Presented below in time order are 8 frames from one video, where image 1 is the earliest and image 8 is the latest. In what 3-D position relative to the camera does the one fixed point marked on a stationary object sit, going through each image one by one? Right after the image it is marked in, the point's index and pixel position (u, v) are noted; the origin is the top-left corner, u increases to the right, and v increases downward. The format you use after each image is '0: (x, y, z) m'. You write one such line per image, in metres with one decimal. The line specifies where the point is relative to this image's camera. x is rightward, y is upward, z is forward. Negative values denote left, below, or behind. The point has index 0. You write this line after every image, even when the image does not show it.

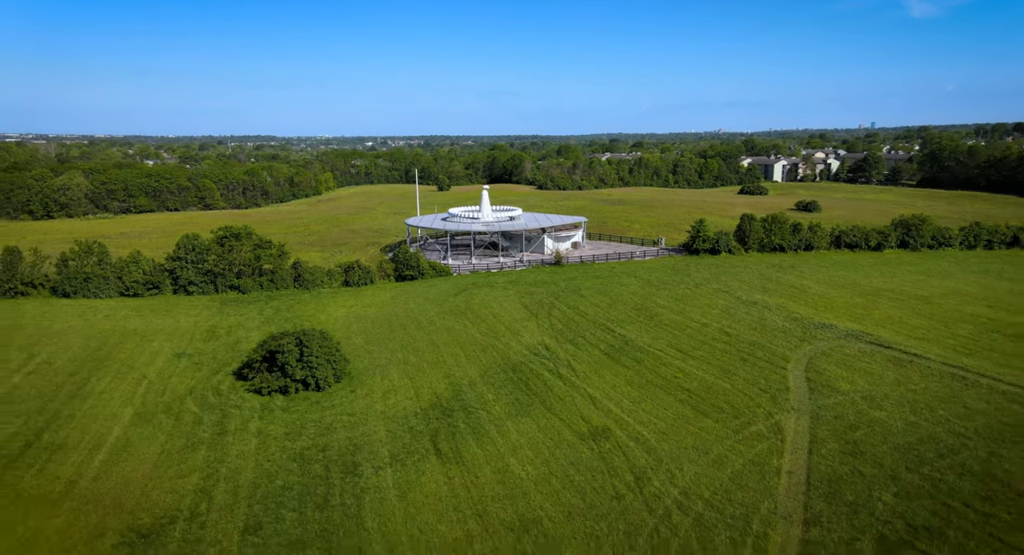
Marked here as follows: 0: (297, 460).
0: (-7.0, -5.7, +19.8) m
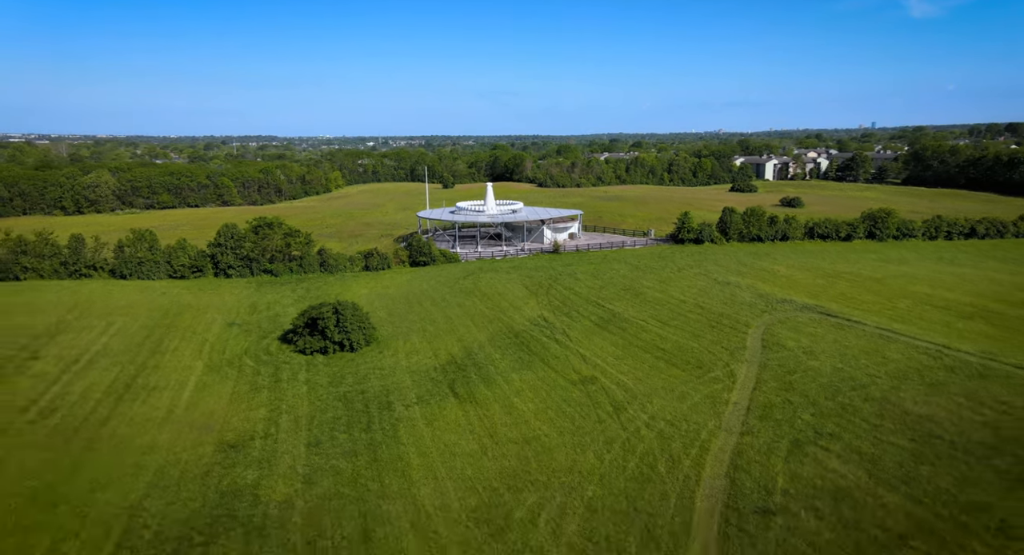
0: (-6.8, -4.7, +24.5) m
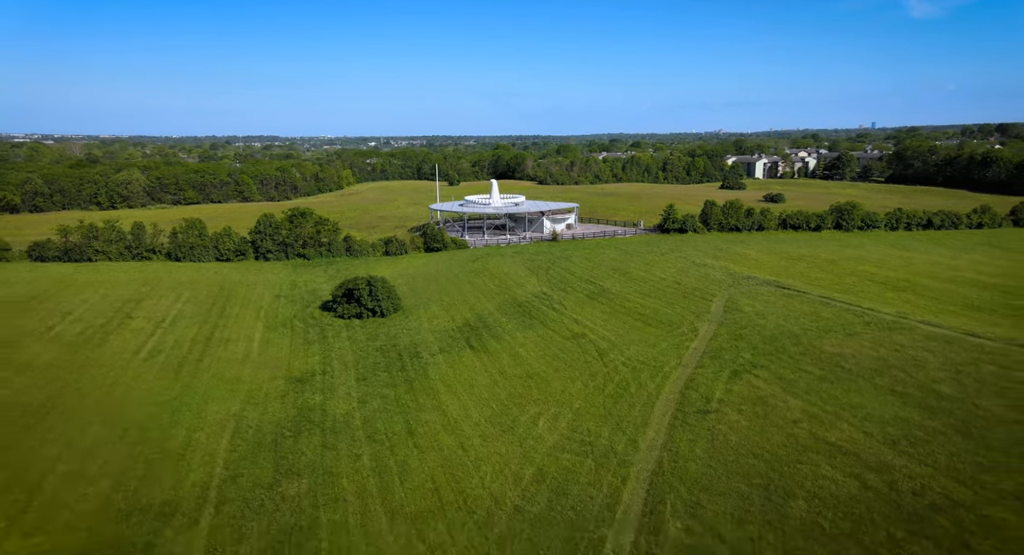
0: (-6.6, -3.4, +30.3) m
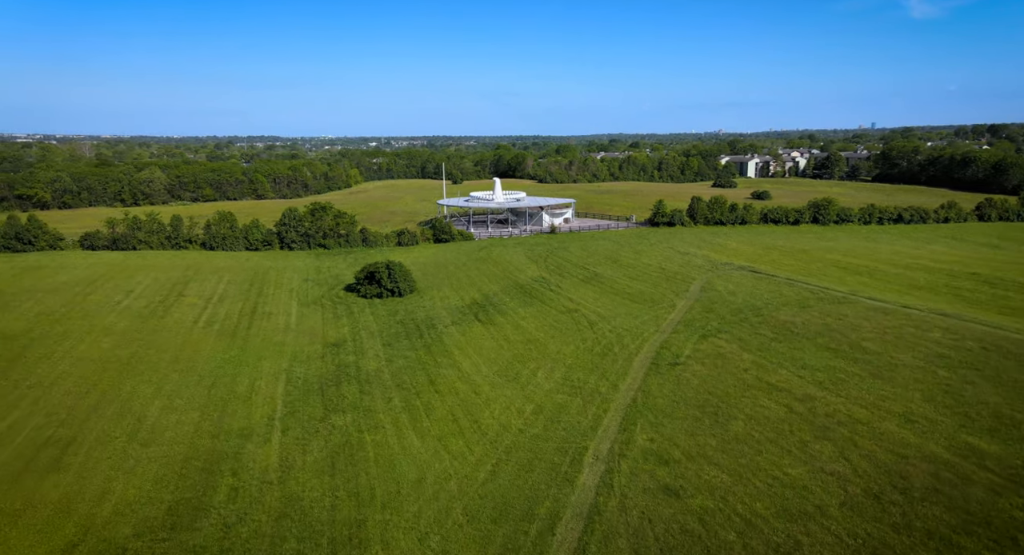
0: (-6.4, -2.4, +34.9) m
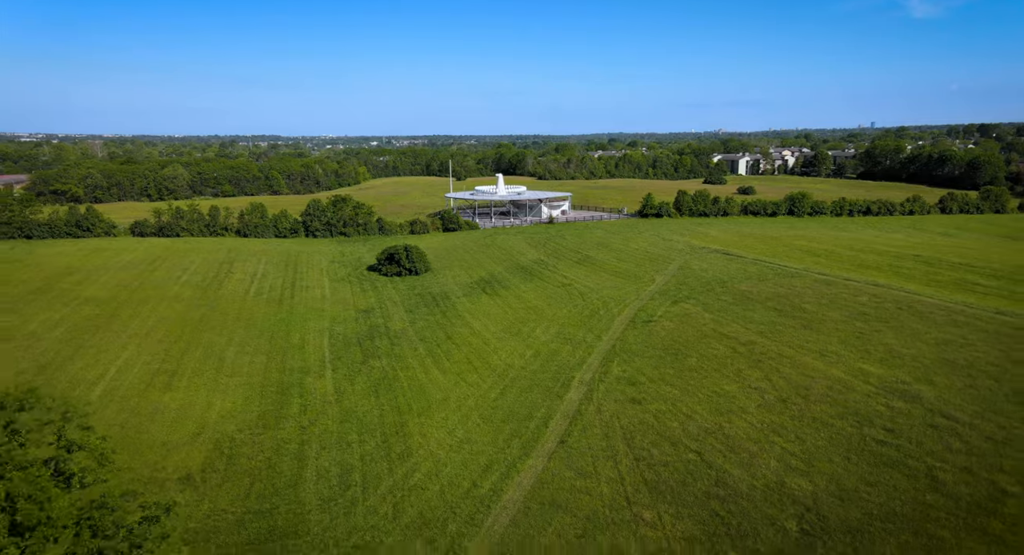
0: (-6.3, -1.1, +40.7) m
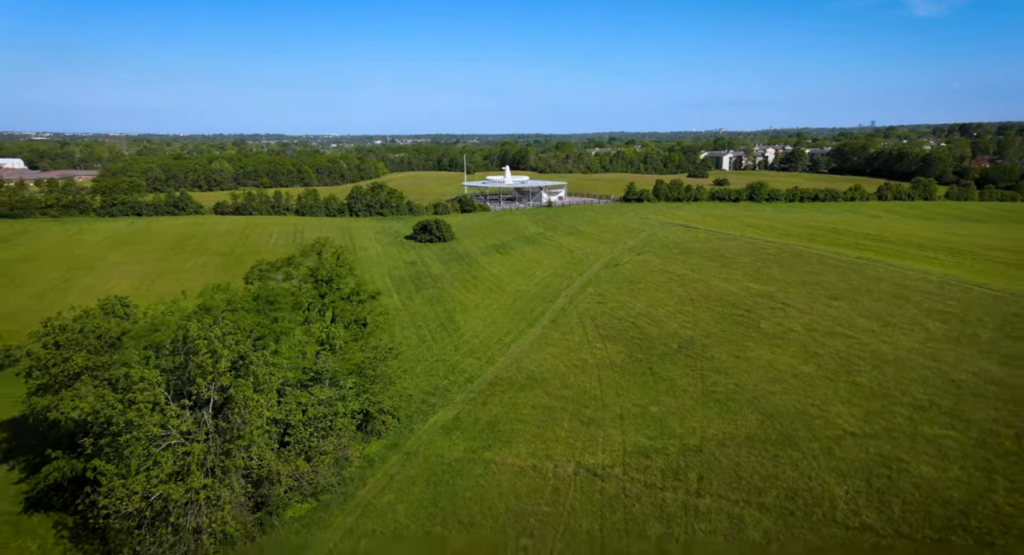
0: (-5.7, +2.0, +53.7) m
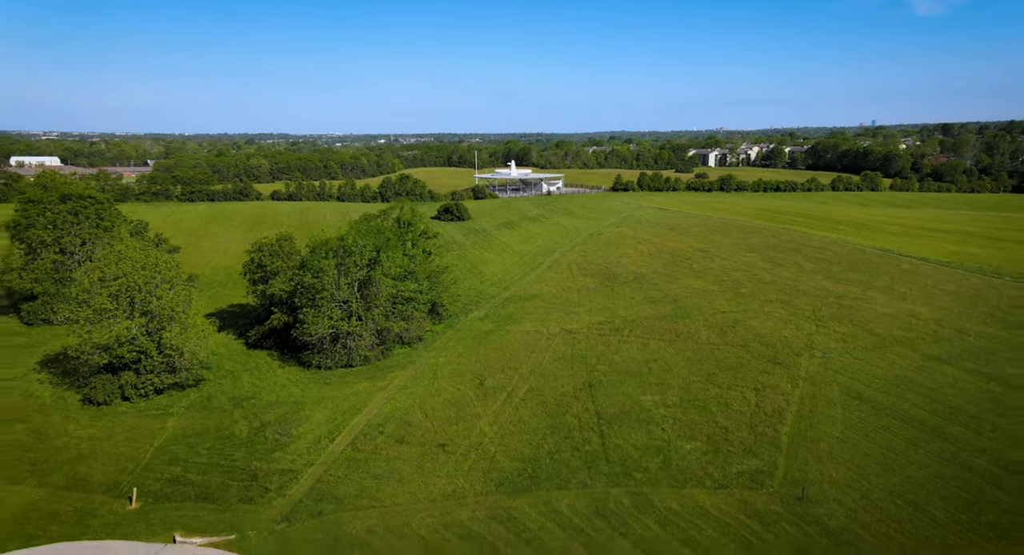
0: (-5.0, +5.1, +67.0) m
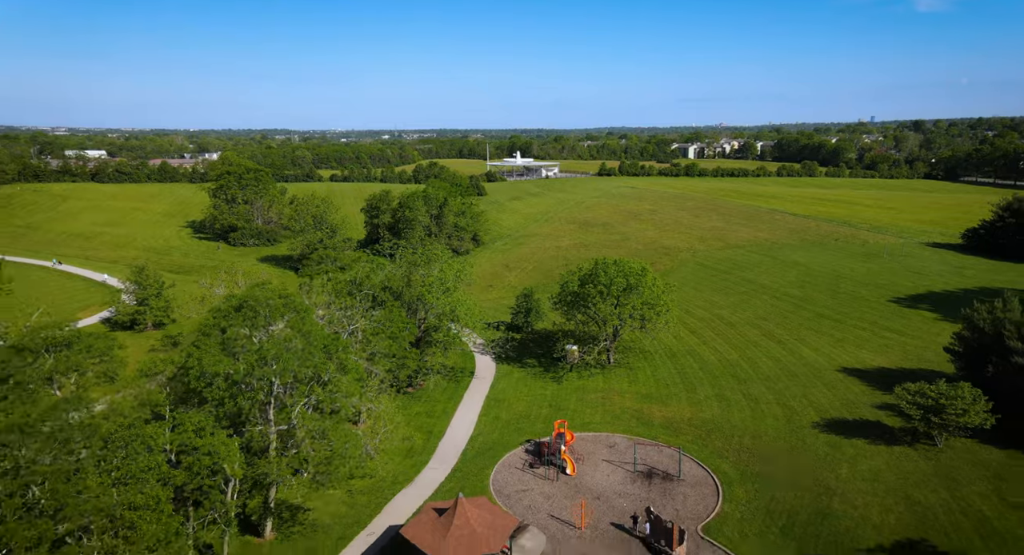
0: (-4.1, +10.5, +88.1) m
